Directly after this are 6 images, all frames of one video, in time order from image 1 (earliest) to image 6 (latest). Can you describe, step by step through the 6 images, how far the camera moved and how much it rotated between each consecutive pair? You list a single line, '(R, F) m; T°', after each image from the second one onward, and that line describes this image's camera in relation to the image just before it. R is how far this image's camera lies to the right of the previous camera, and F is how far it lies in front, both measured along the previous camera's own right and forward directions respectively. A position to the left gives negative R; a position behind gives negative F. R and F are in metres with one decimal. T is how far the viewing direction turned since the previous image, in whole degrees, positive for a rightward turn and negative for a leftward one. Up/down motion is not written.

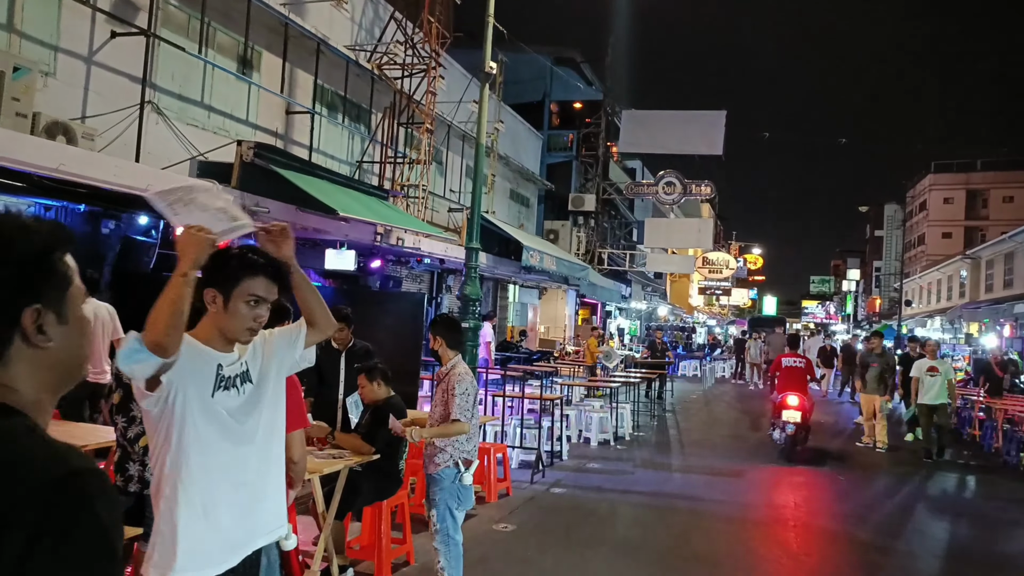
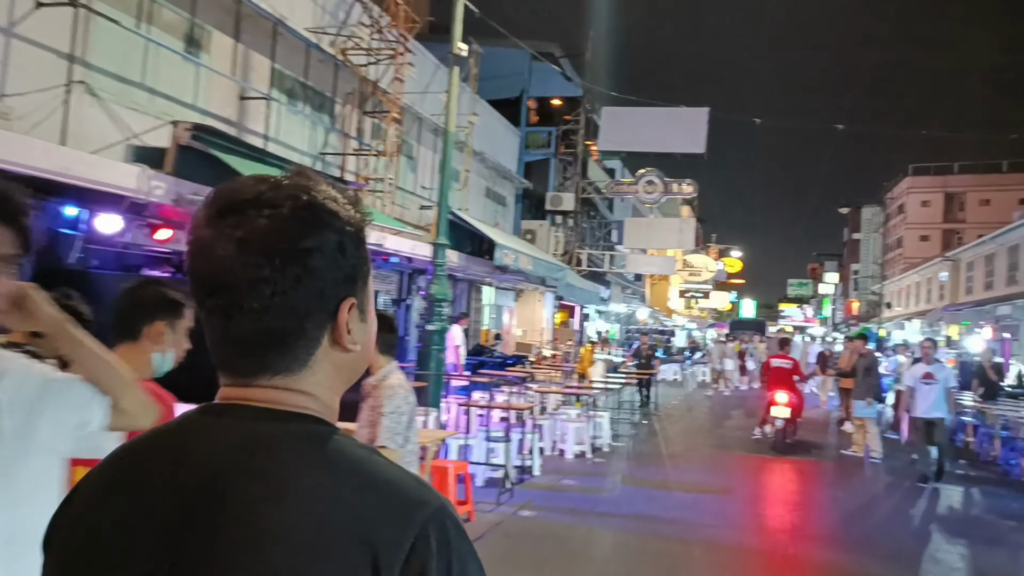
(+0.1, +0.8) m; +2°
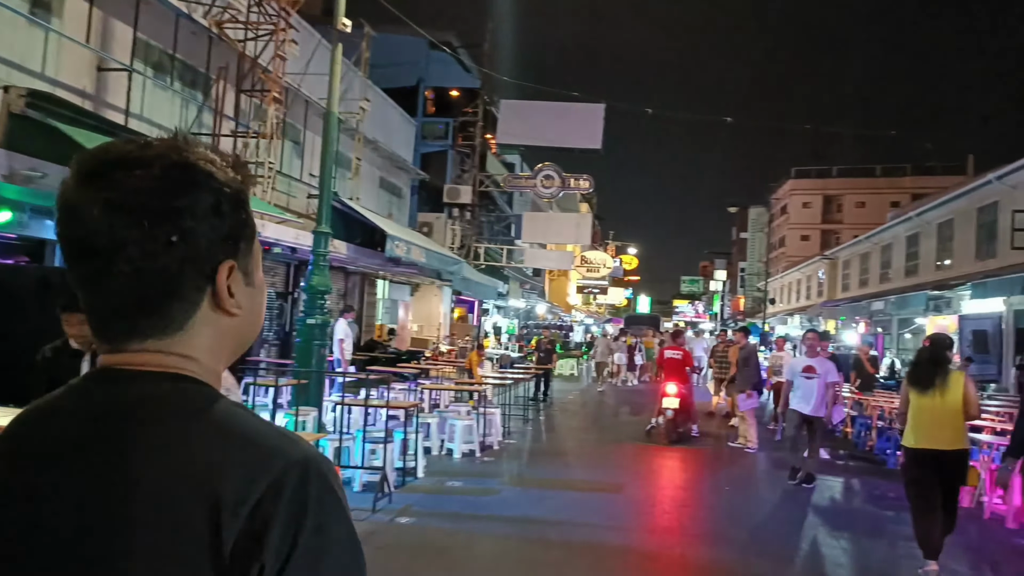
(+0.2, +0.4) m; +8°
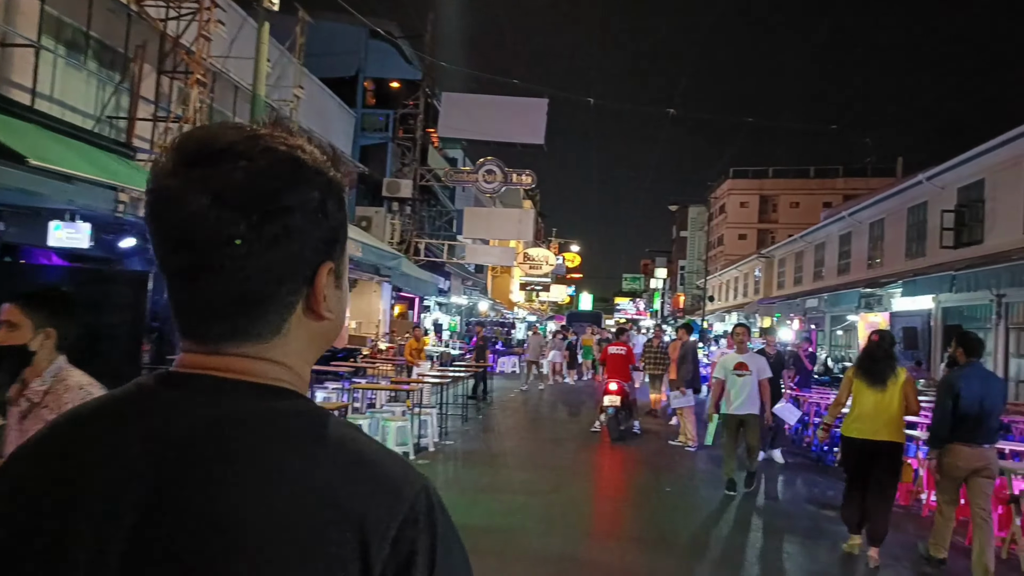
(+0.1, +0.3) m; +4°
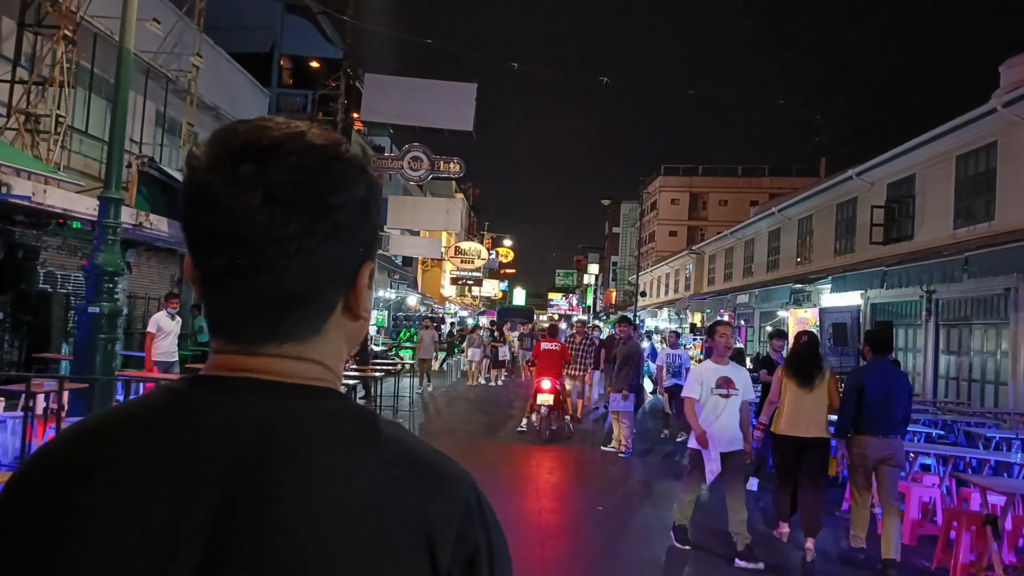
(+0.2, +1.0) m; +5°
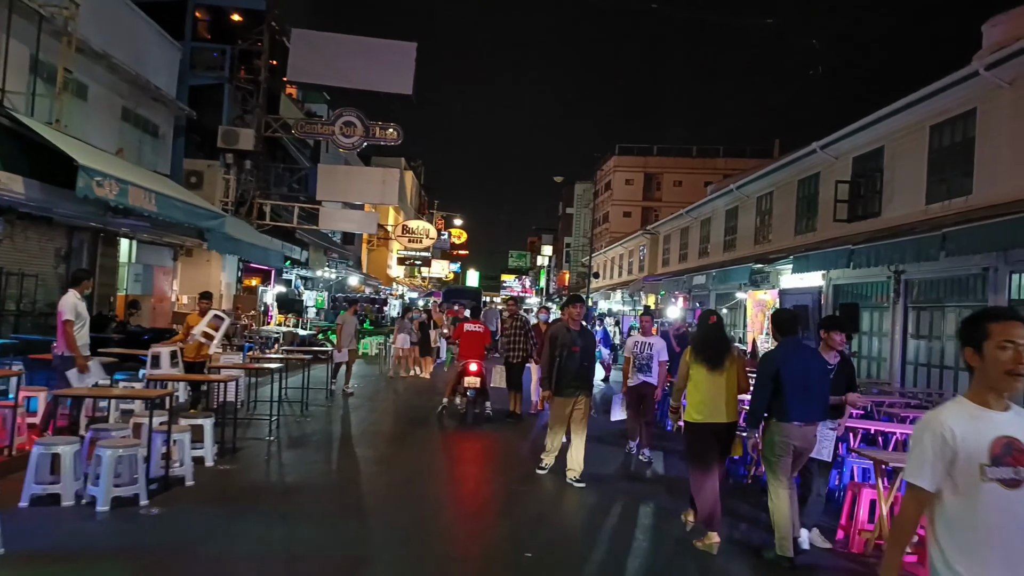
(+0.3, +1.6) m; +3°
